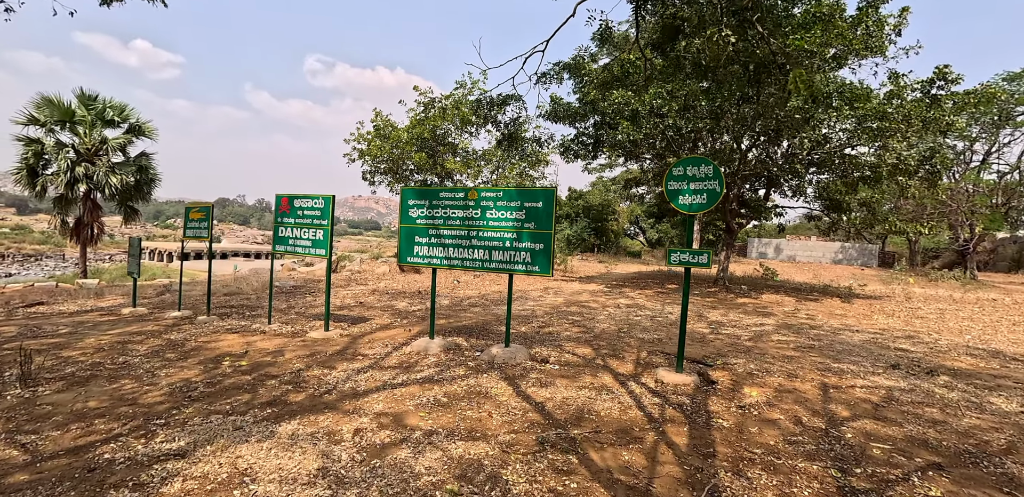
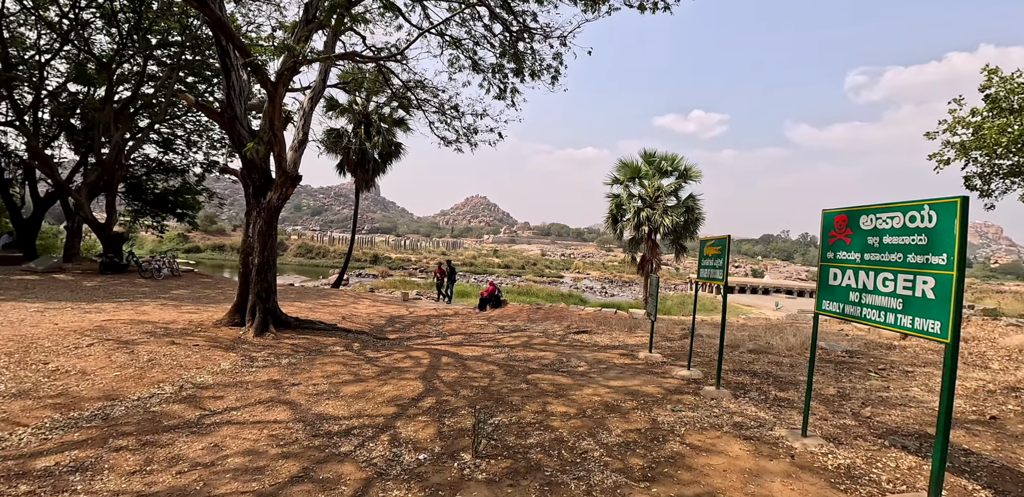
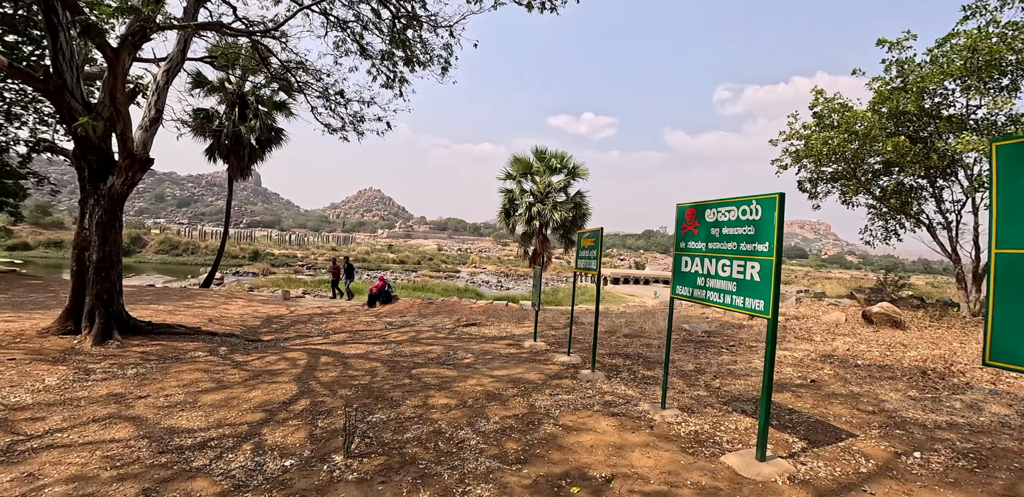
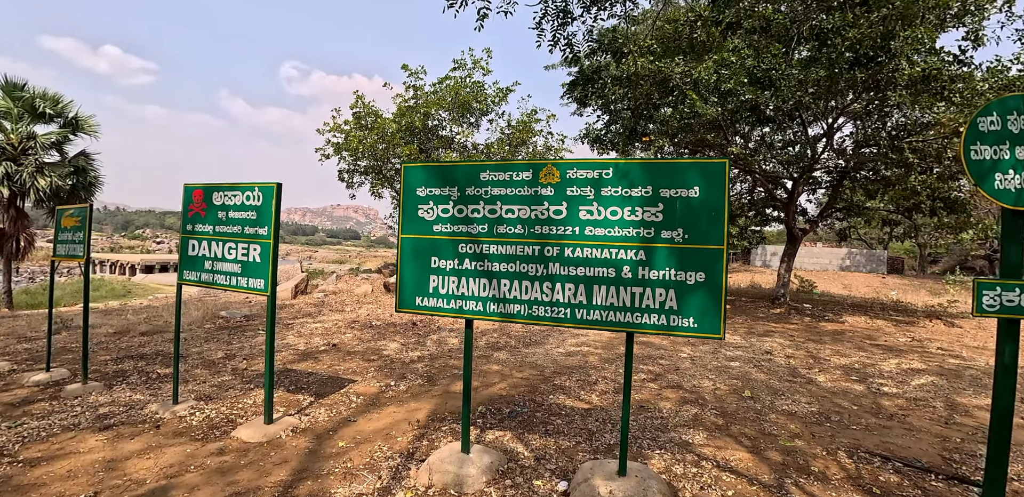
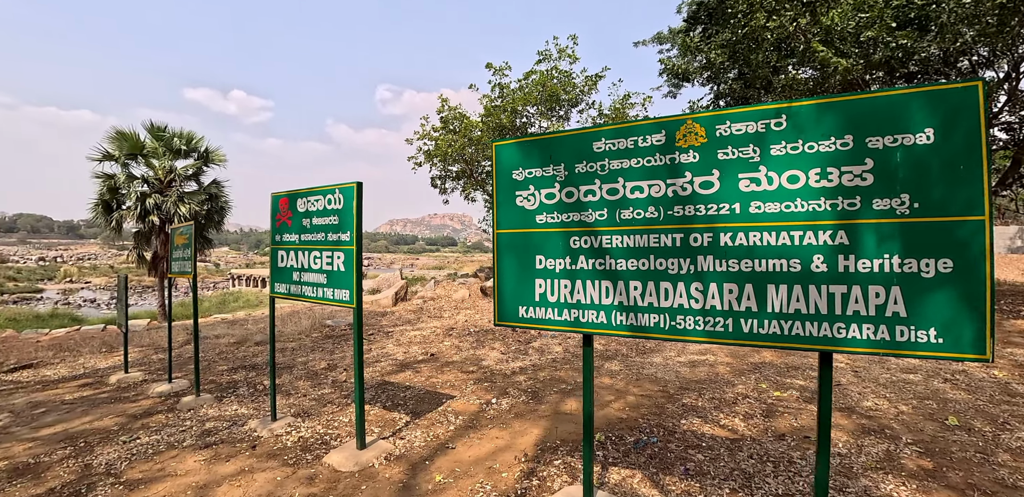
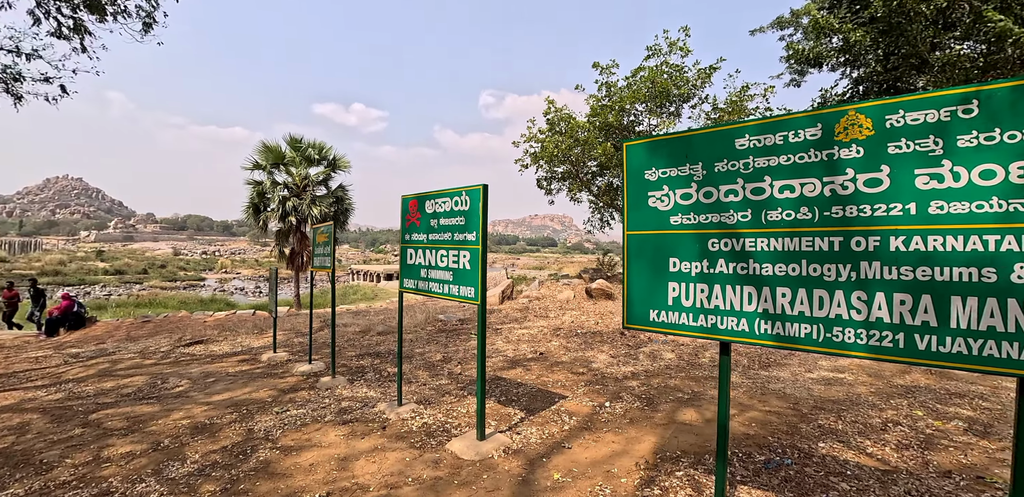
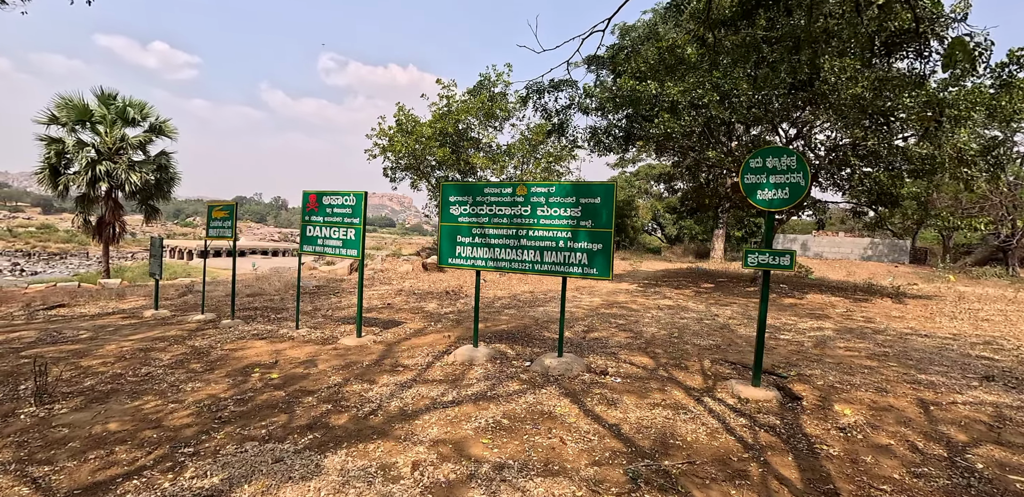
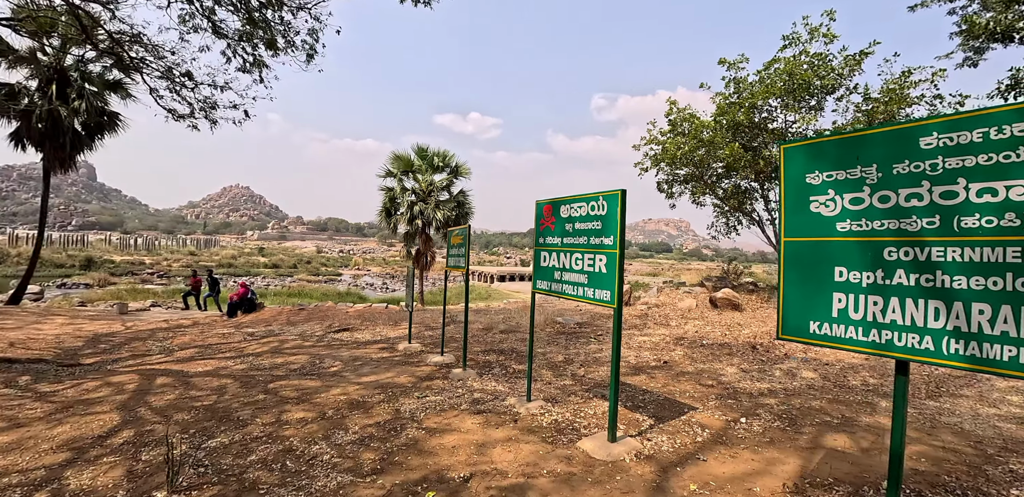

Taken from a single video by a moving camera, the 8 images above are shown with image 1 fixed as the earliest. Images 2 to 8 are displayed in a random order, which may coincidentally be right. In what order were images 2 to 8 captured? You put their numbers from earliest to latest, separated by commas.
7, 4, 5, 6, 8, 3, 2
